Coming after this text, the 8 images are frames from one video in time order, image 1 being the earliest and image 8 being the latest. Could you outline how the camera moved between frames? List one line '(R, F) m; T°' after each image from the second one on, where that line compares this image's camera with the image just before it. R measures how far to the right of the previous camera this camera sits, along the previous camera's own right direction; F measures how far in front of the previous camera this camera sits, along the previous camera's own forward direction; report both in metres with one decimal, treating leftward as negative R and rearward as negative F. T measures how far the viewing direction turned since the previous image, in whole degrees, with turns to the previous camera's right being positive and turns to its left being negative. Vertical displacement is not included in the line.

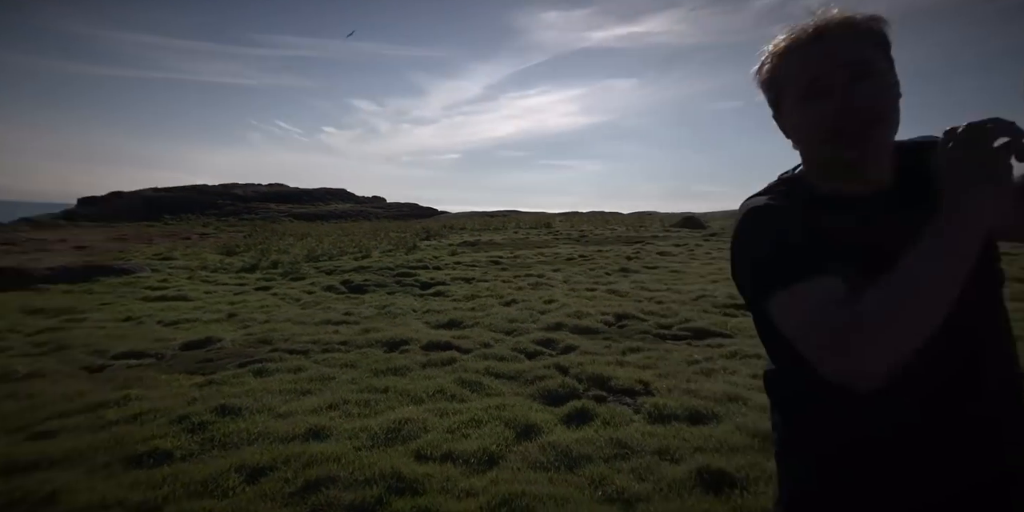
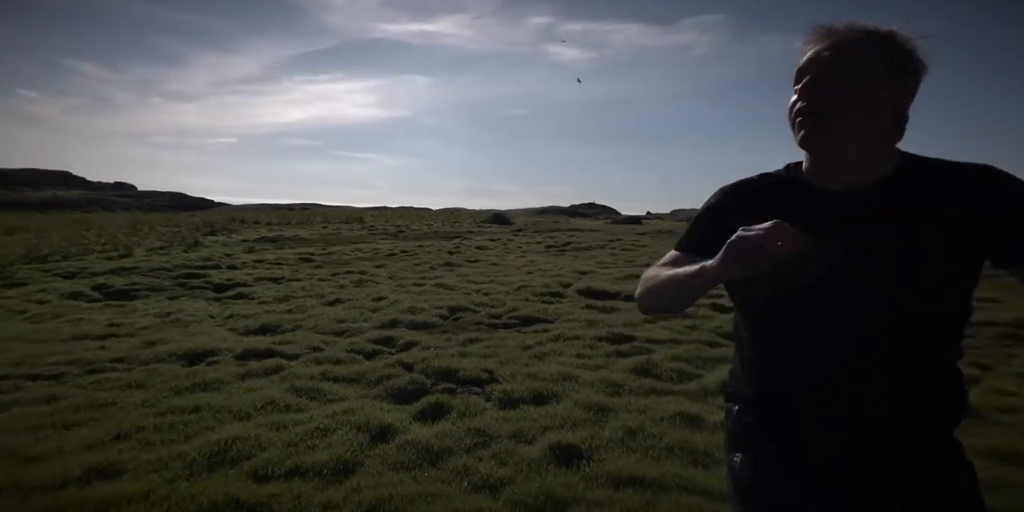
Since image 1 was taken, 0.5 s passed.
(-0.3, -0.3) m; +16°
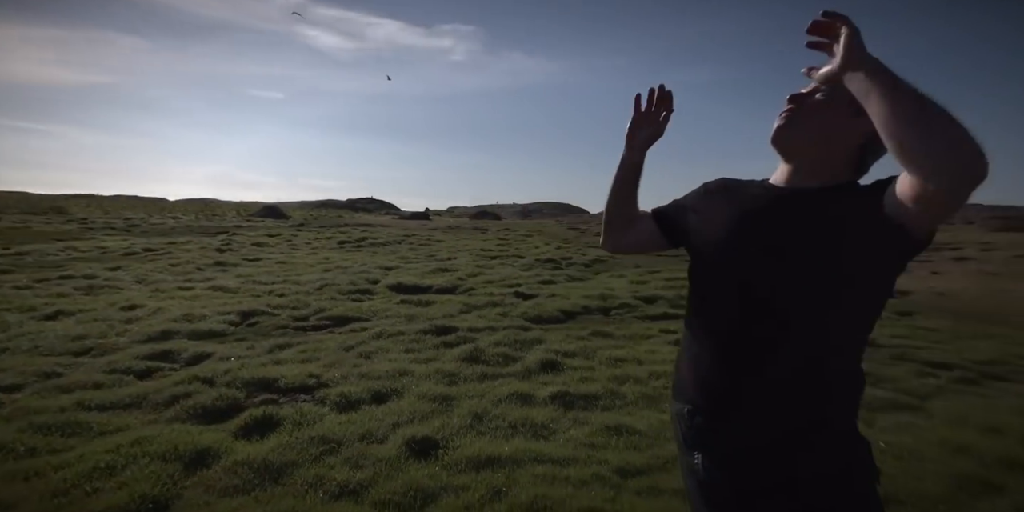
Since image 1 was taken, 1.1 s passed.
(-0.6, -0.2) m; +19°
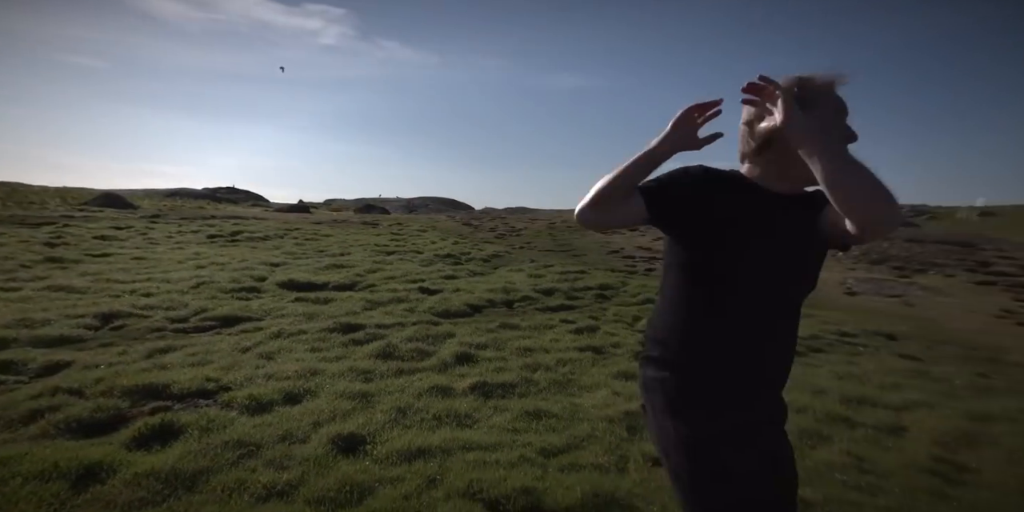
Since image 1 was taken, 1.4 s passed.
(-0.5, -0.3) m; +11°
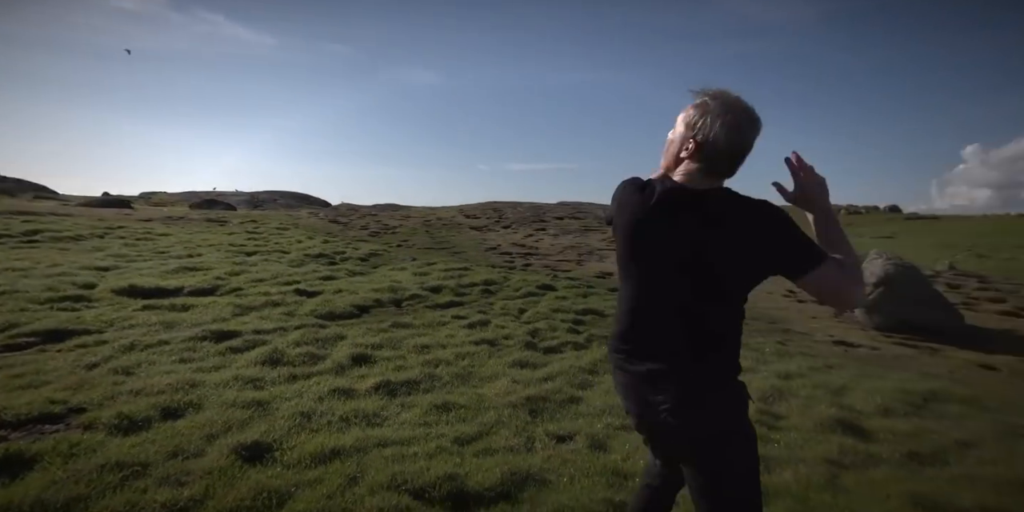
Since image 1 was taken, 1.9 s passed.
(-0.6, -0.4) m; +14°
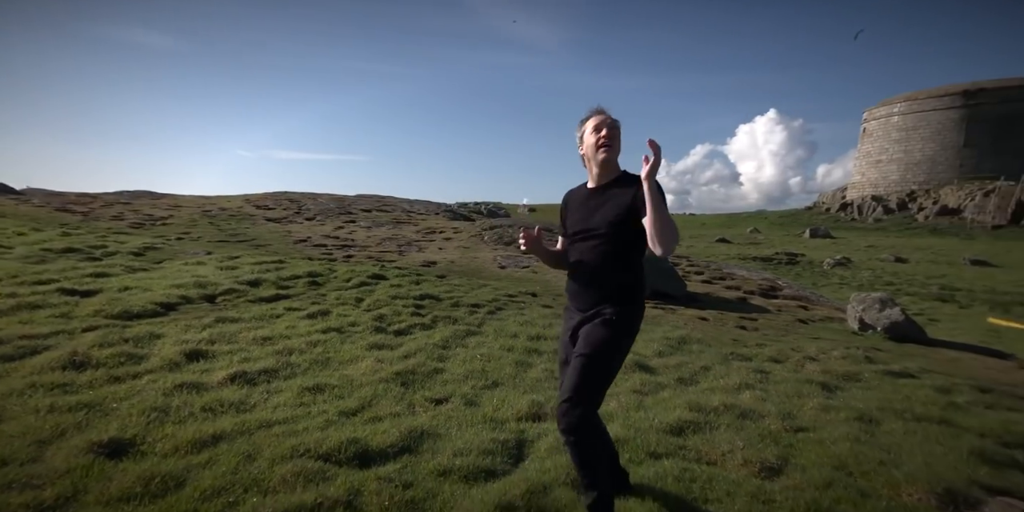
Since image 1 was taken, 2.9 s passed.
(-1.6, -0.7) m; +24°
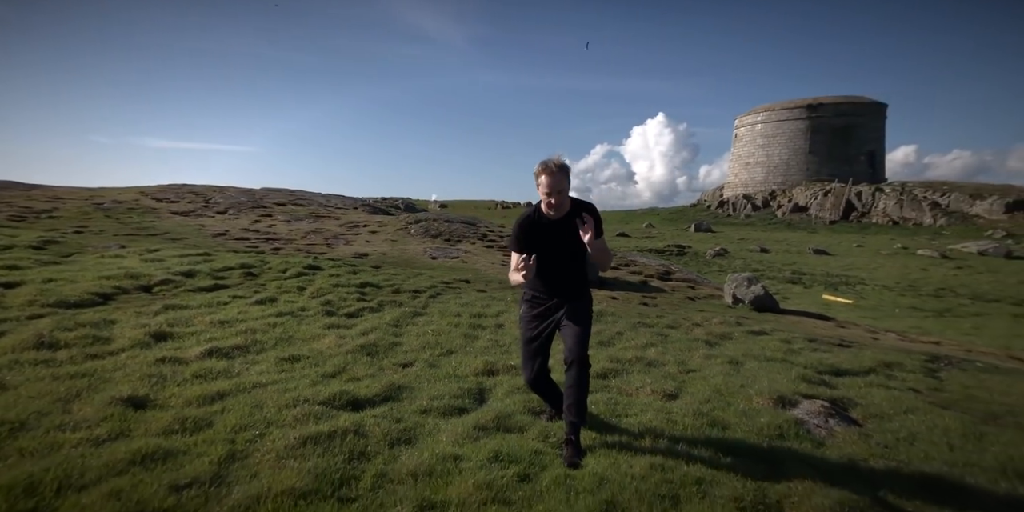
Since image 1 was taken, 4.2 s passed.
(-0.8, -1.5) m; +9°
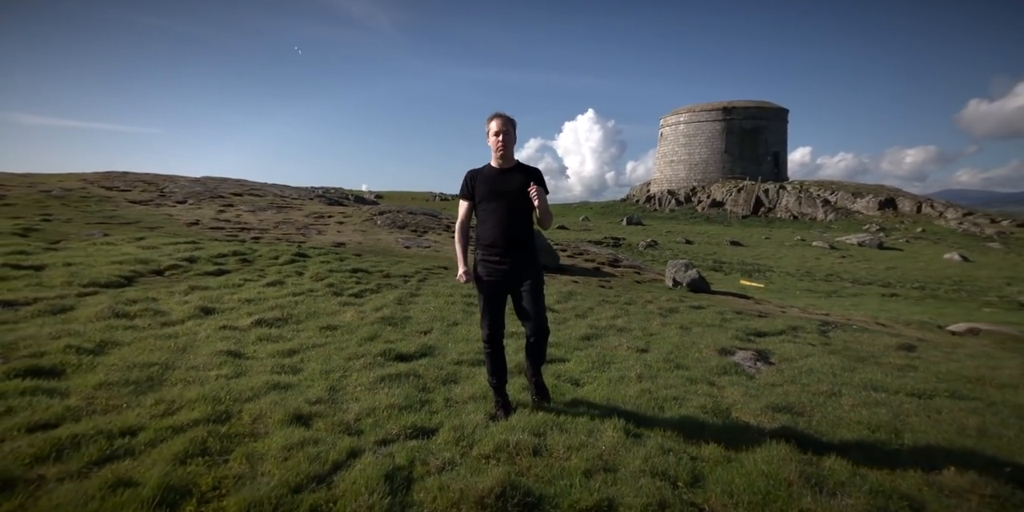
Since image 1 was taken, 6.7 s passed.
(-1.3, -2.2) m; +7°
